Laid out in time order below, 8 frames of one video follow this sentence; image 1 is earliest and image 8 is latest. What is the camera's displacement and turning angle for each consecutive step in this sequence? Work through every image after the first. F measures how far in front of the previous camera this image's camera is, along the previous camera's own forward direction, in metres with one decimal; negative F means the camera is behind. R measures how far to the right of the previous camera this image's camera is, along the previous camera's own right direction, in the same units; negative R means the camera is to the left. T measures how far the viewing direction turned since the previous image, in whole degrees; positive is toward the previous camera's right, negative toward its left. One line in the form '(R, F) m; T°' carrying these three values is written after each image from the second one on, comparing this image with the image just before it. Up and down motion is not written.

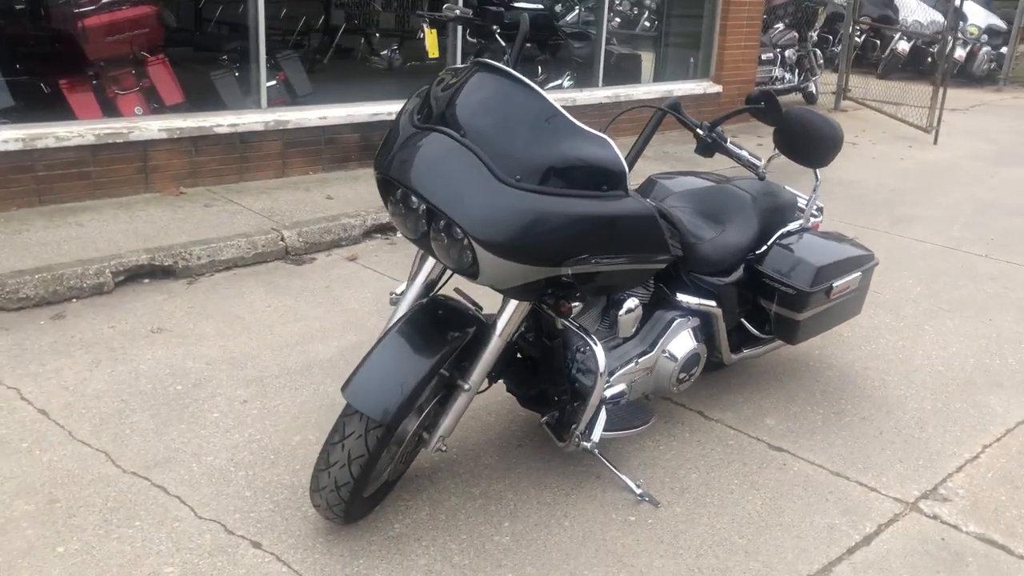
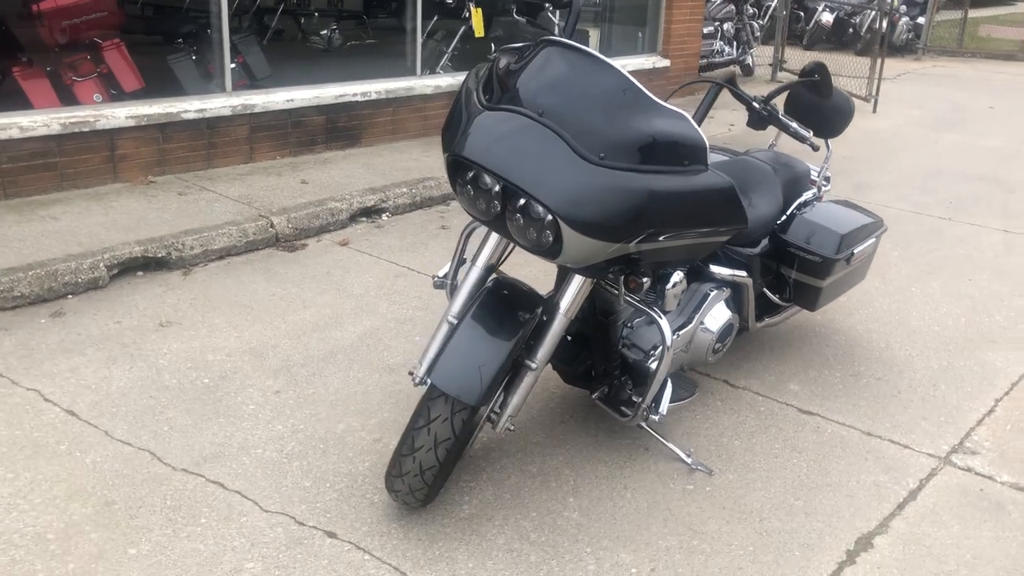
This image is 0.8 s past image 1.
(-0.4, 0.0) m; +5°
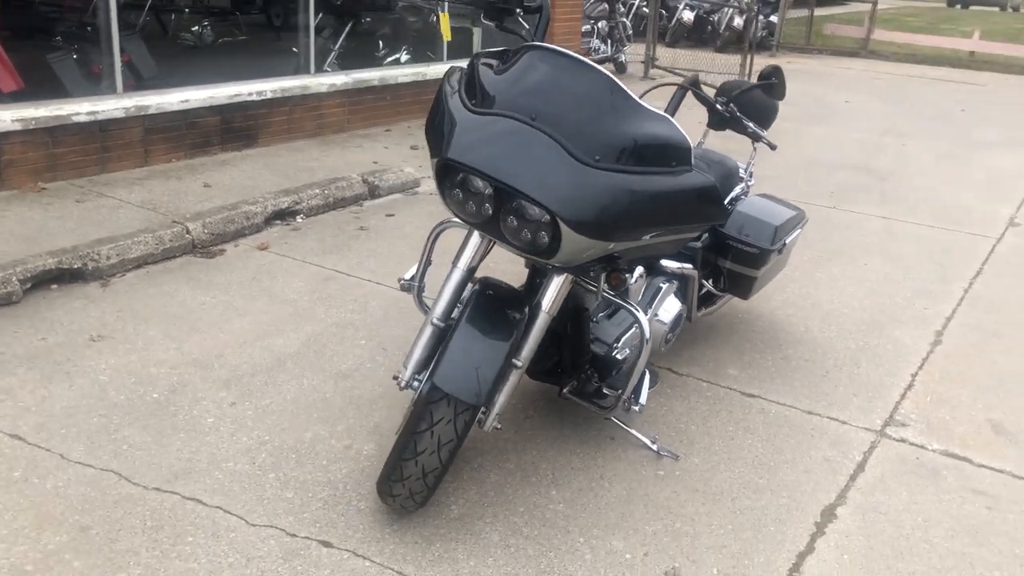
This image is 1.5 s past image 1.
(-0.4, 0.0) m; +8°
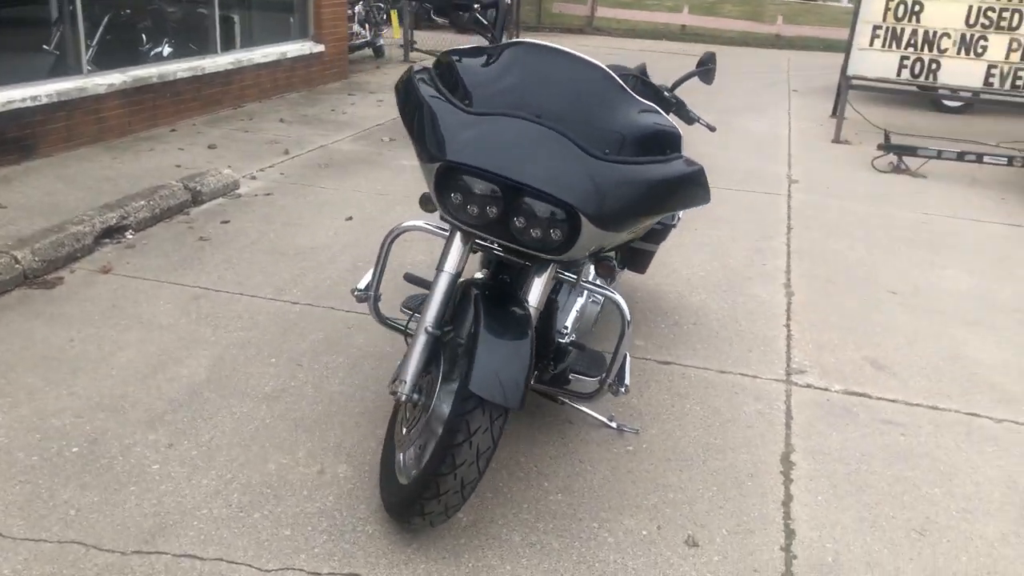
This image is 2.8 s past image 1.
(-0.8, +0.1) m; +16°
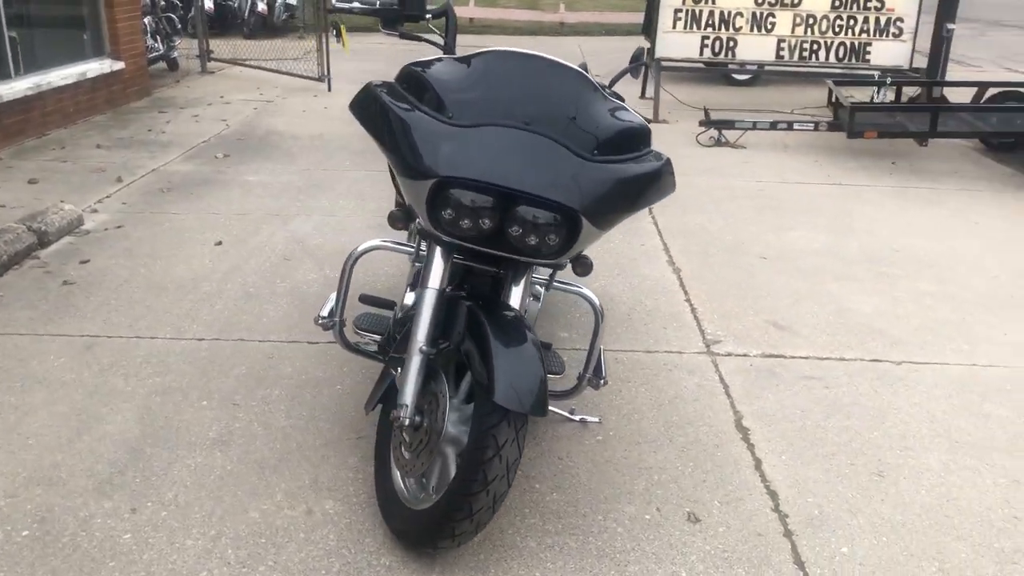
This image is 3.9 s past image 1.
(-0.6, +0.1) m; +12°
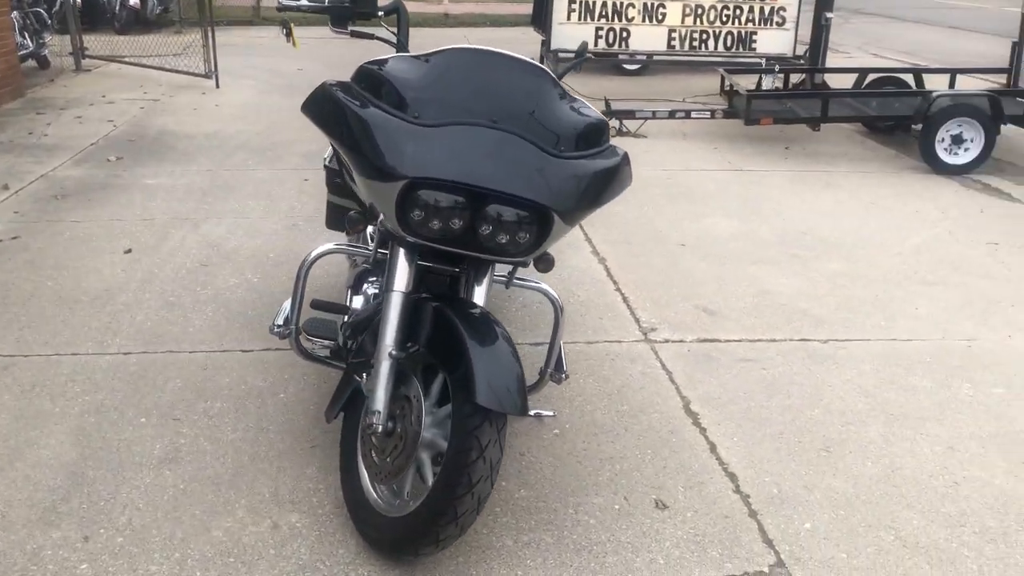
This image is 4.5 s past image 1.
(-0.2, 0.0) m; +7°
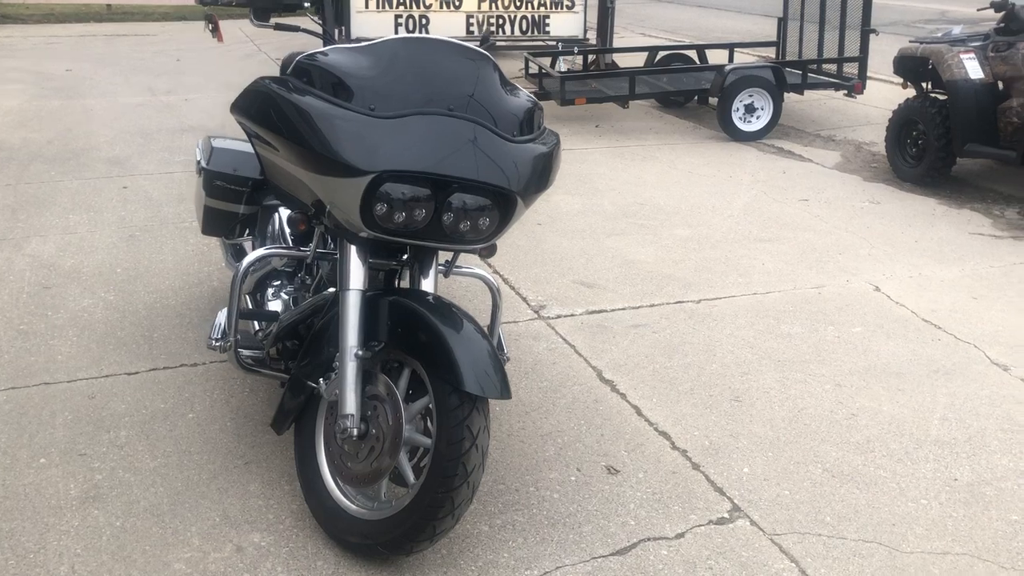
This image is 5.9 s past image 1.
(-0.5, 0.0) m; +13°
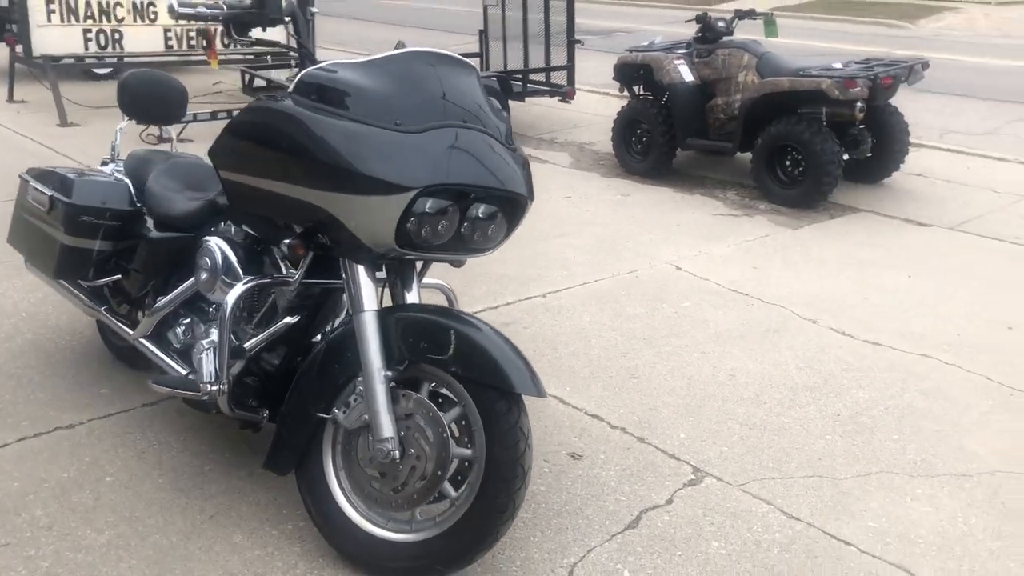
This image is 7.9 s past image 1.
(-1.0, +0.1) m; +21°
